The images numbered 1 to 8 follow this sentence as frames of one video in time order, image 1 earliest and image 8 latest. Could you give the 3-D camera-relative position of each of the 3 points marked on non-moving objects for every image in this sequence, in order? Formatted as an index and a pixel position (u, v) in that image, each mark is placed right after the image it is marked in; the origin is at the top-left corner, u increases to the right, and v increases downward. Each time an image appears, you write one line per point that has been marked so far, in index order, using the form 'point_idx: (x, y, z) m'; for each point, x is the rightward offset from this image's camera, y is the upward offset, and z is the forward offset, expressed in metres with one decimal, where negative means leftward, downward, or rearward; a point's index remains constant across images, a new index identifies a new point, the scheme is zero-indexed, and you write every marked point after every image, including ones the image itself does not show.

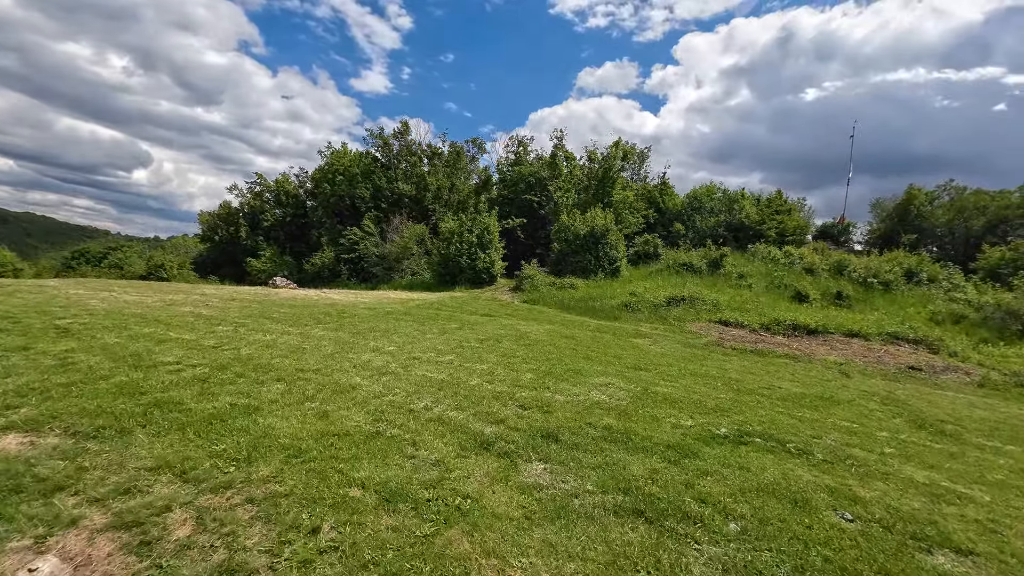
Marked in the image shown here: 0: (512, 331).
0: (0.0, -1.1, +11.0) m
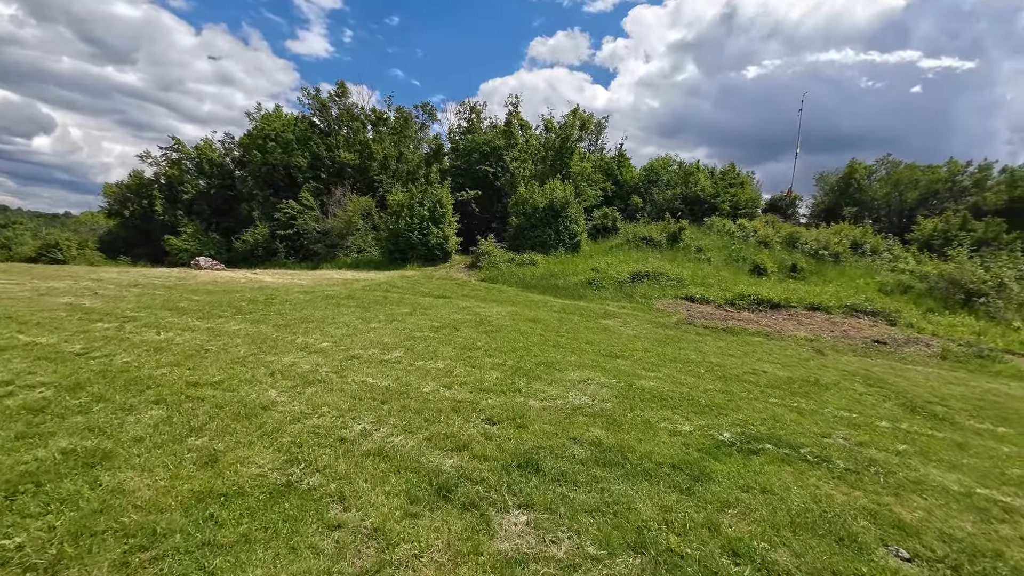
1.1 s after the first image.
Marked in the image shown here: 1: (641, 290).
0: (-0.9, -0.6, +9.8) m
1: (+4.3, -0.1, +14.4) m
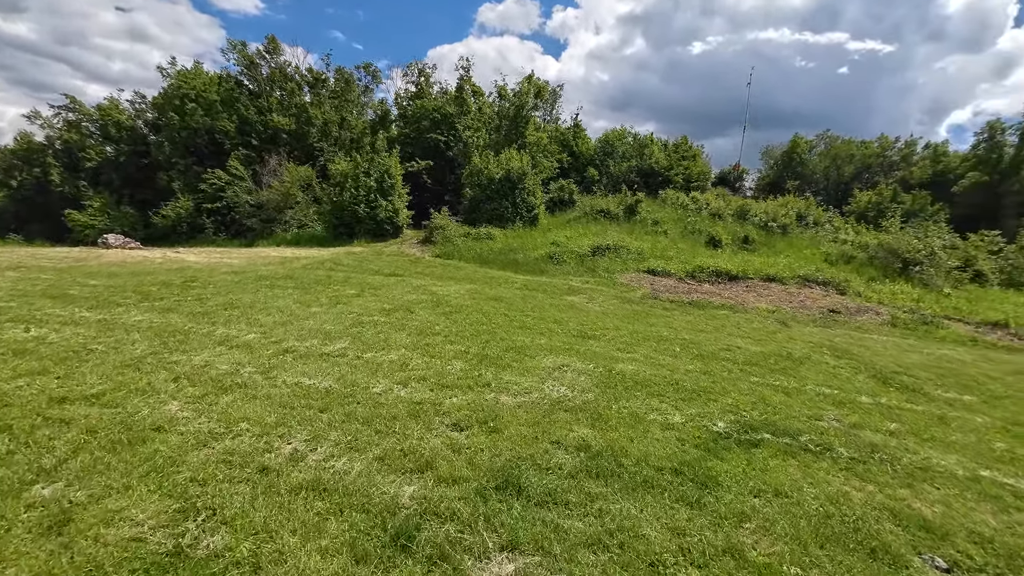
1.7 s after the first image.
0: (-1.8, -0.2, +8.9) m
1: (+2.9, +0.8, +14.0) m
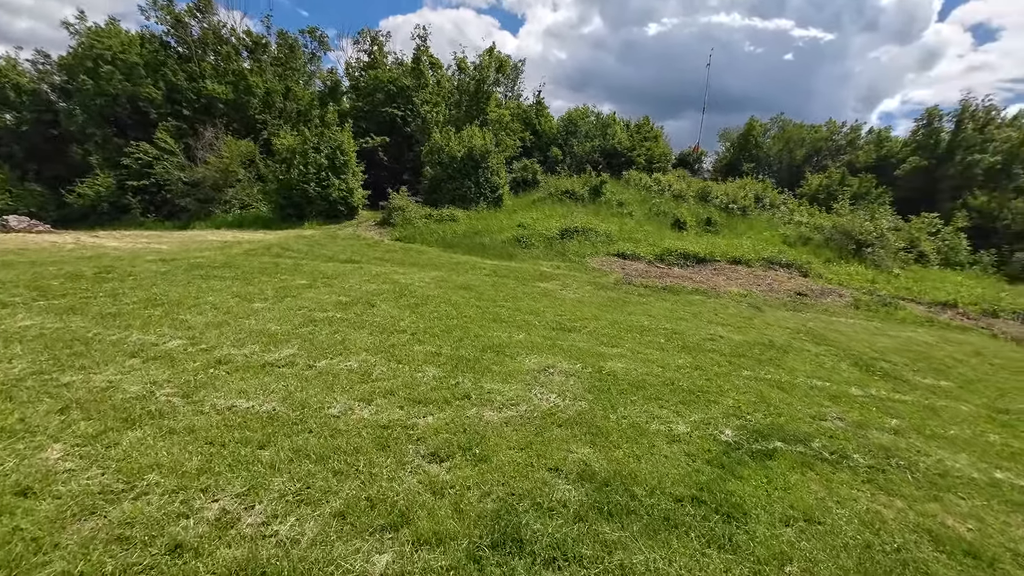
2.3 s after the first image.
0: (-2.3, 0.0, +8.1) m
1: (+1.9, +1.3, +13.5) m
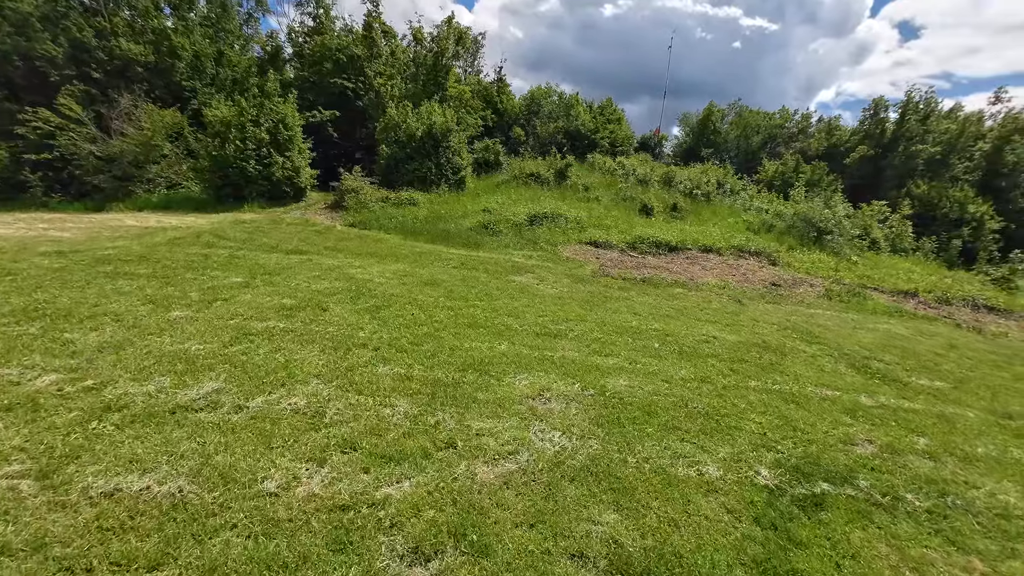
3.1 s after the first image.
0: (-2.8, +0.1, +7.0) m
1: (+0.9, +1.6, +12.8) m
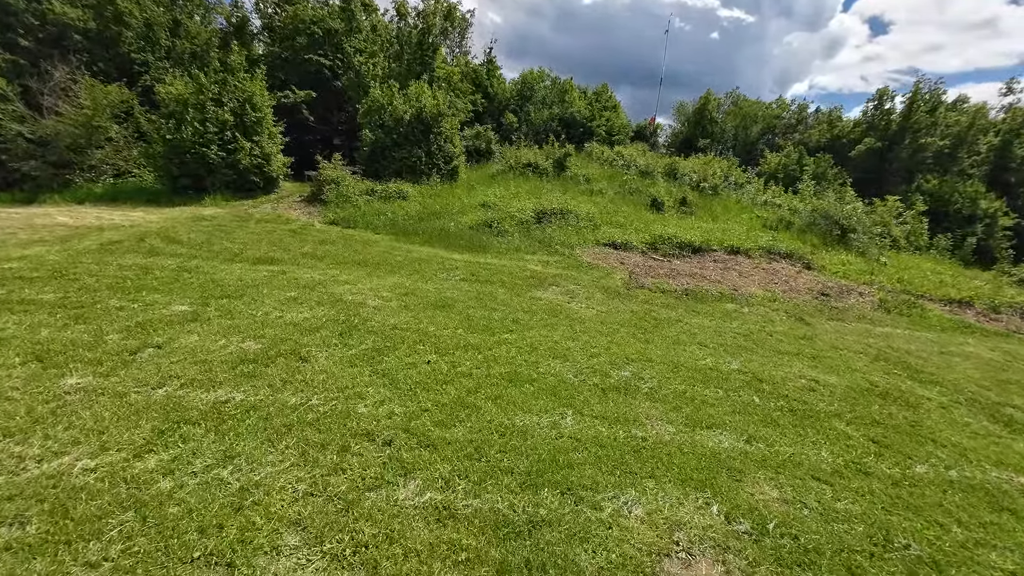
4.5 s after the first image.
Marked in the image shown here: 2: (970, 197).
0: (-2.3, -0.3, +5.3) m
1: (+1.1, +1.4, +11.2) m
2: (+20.8, +4.1, +19.6) m
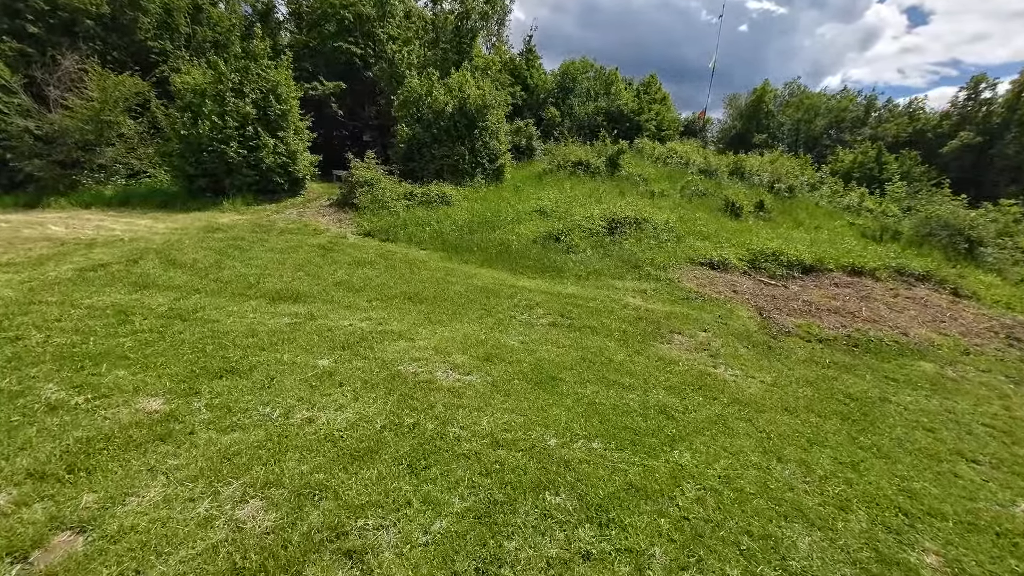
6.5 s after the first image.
0: (-1.0, -0.9, +3.3) m
1: (+2.6, +0.8, +9.0) m
2: (+22.8, +3.3, +16.6) m
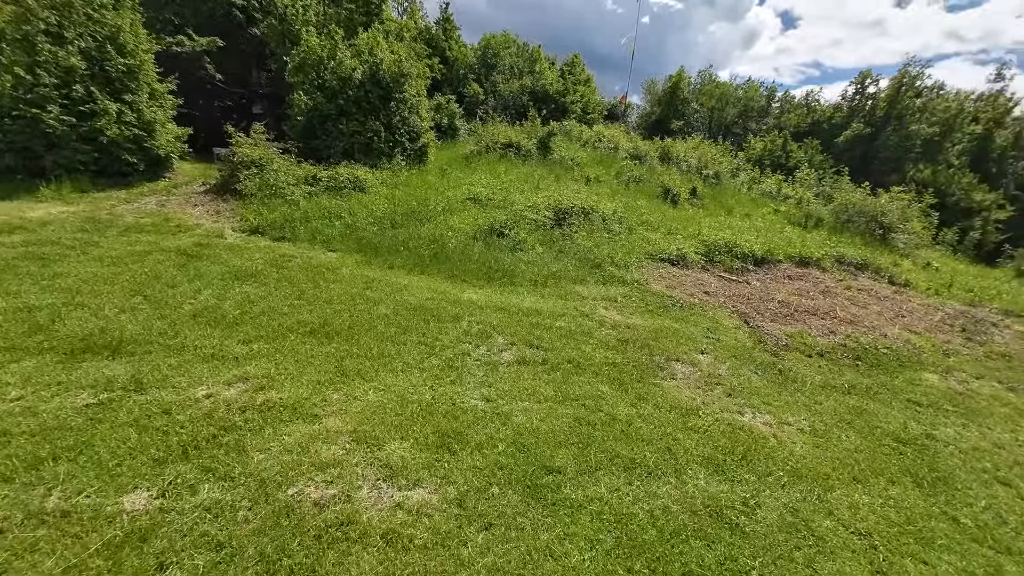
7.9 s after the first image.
0: (-1.0, -1.2, +1.6) m
1: (+1.5, +0.7, +7.8) m
2: (+19.8, +4.3, +18.7) m
